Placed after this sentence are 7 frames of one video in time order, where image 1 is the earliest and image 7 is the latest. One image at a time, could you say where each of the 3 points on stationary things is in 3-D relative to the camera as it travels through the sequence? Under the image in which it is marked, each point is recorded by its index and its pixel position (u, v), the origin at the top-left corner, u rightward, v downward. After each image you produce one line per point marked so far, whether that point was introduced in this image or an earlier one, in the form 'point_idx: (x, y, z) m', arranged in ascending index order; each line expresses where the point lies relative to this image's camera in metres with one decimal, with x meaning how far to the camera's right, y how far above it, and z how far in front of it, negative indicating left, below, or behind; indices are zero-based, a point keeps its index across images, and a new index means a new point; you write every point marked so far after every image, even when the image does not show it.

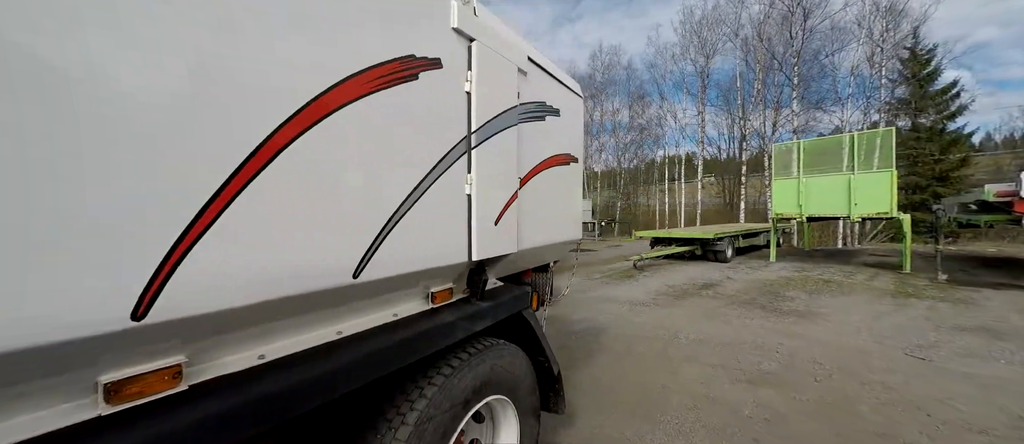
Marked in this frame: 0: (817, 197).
0: (+8.7, +0.7, +10.2) m
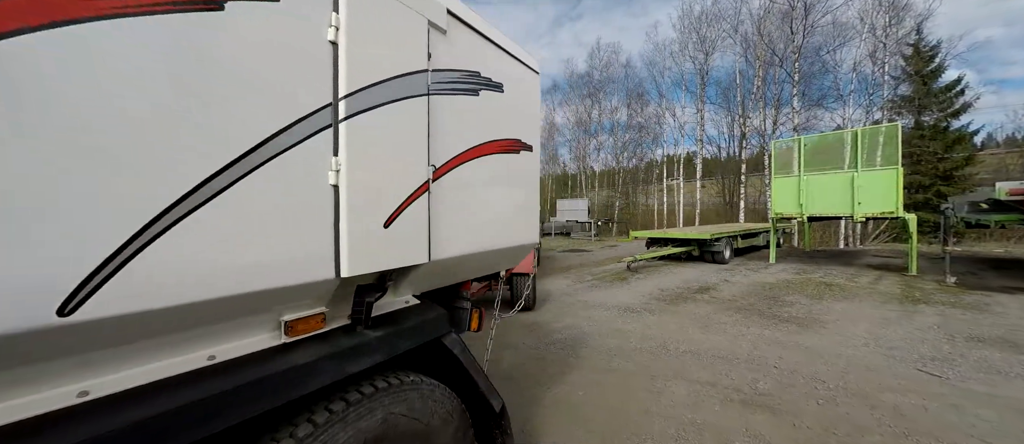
0: (+8.4, +0.7, +9.7) m
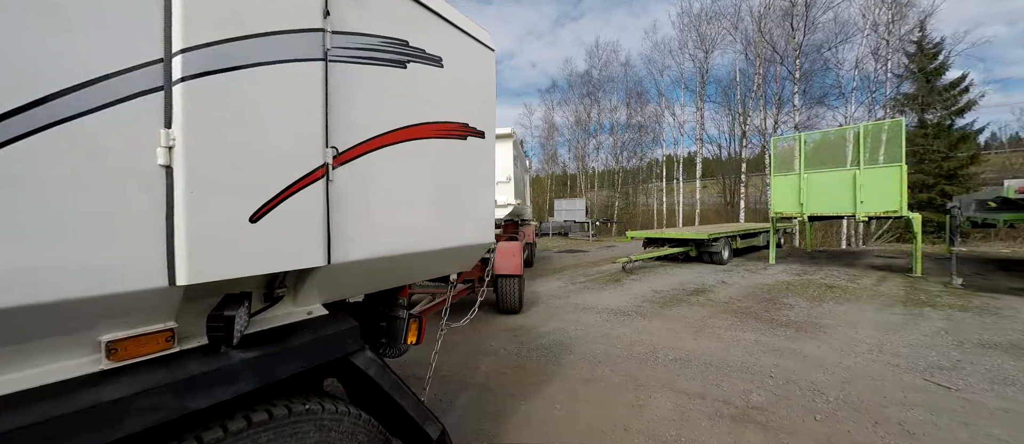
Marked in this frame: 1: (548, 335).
0: (+8.1, +0.7, +9.4) m
1: (+0.5, -1.6, +5.0) m
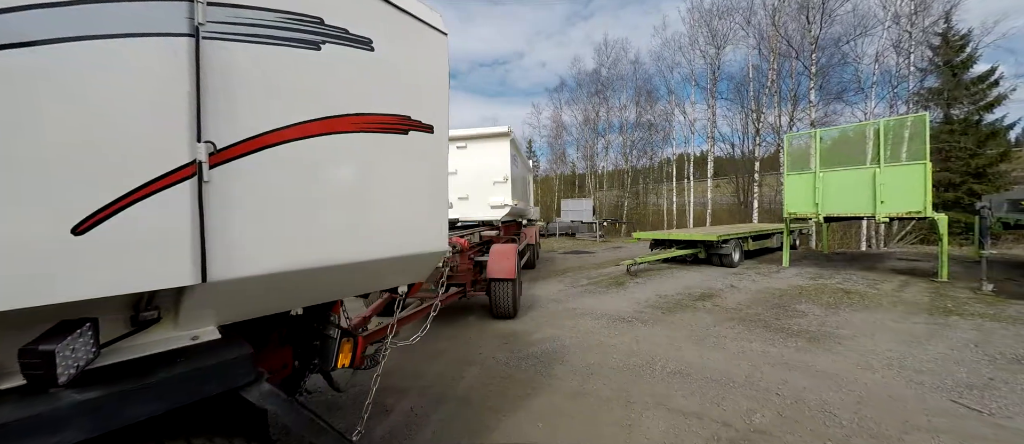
0: (+8.1, +0.7, +8.9) m
1: (+0.4, -1.6, +4.8) m
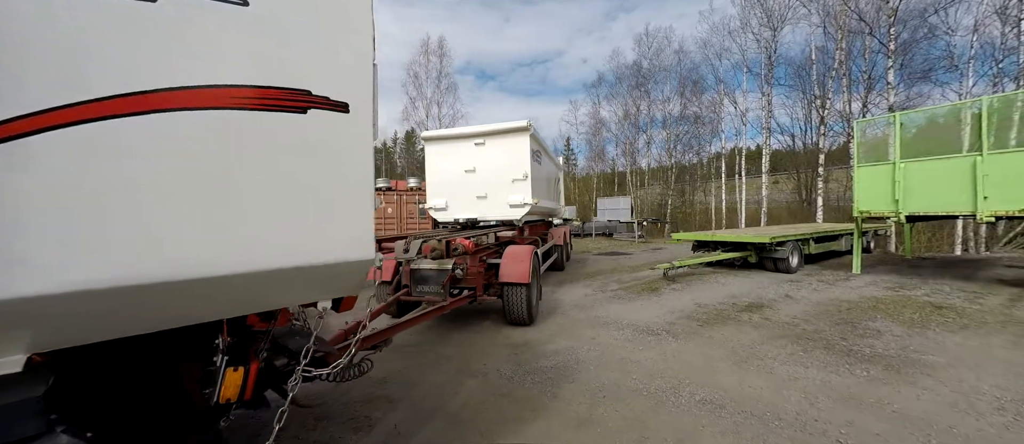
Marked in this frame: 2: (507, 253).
0: (+8.7, +0.7, +7.5) m
1: (+0.5, -1.6, +4.3) m
2: (-0.1, -0.4, +5.2) m
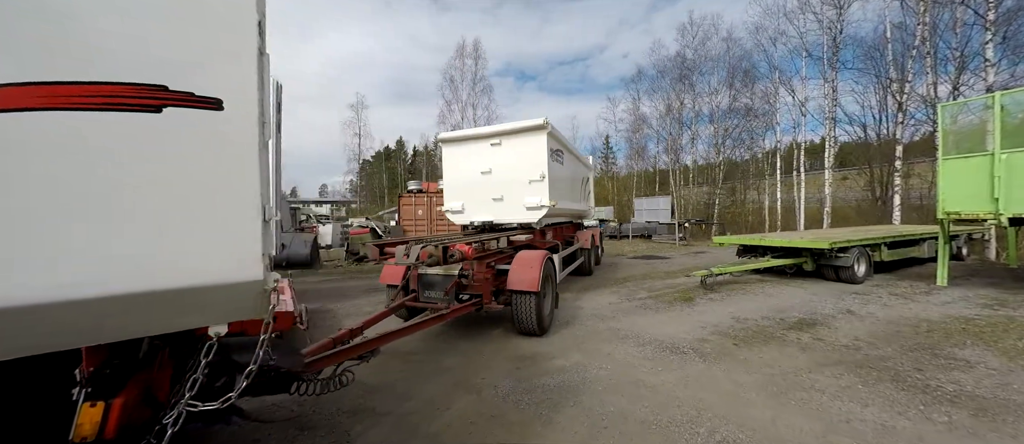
0: (+9.0, +0.7, +6.2) m
1: (+0.5, -1.7, +3.9) m
2: (+0.1, -0.5, +4.9) m
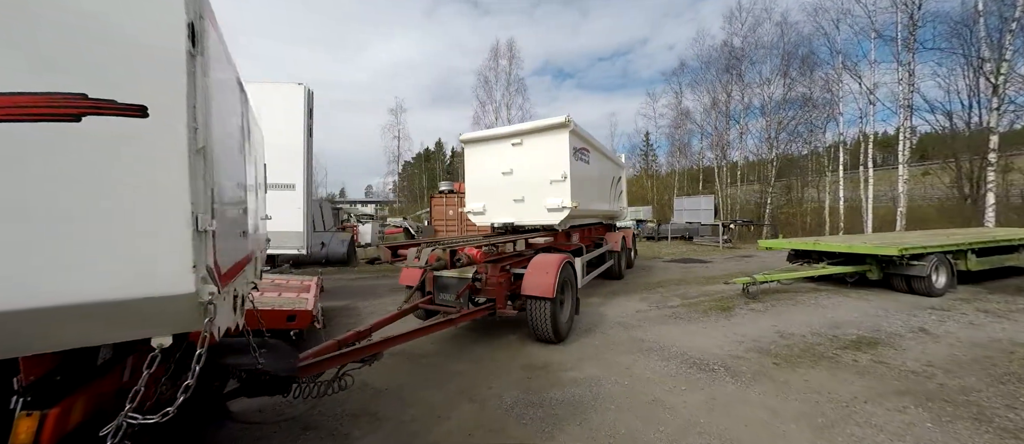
0: (+9.3, +0.6, +5.0) m
1: (+0.6, -1.7, +3.7) m
2: (+0.3, -0.5, +4.7) m
